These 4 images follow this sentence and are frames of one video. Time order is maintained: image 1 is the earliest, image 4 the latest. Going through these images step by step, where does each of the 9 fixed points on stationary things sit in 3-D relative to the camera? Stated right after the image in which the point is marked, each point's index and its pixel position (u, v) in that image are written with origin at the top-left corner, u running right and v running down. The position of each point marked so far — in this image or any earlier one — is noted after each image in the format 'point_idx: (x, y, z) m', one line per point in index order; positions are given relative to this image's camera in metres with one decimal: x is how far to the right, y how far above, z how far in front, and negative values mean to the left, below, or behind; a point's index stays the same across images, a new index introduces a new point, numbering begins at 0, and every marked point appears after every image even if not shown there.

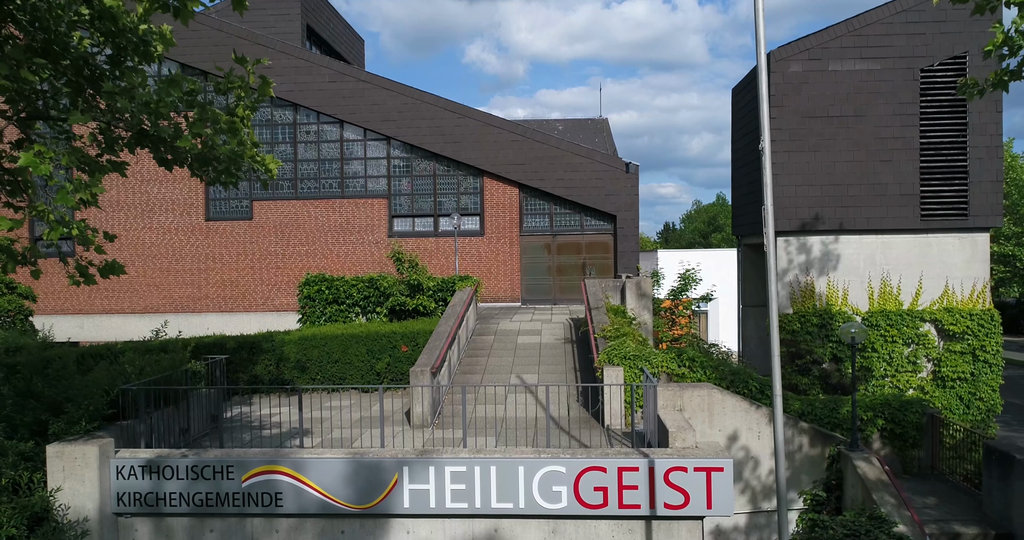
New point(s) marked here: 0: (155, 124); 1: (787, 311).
0: (-2.7, +1.1, +5.4) m
1: (+6.5, -1.0, +16.7) m
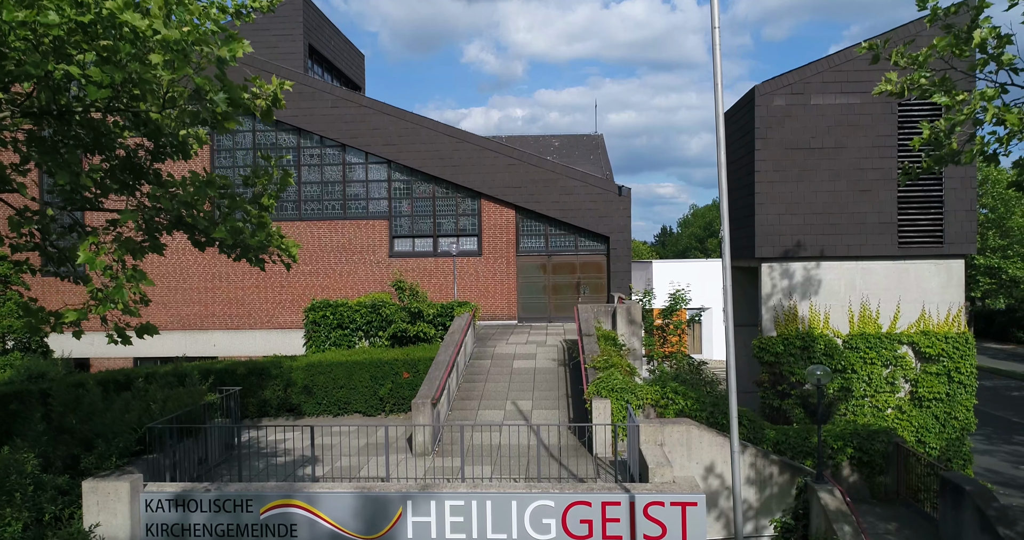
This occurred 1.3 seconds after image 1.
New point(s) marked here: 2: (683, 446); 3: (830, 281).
0: (-2.8, +0.4, +6.2) m
1: (+6.4, -1.6, +17.5) m
2: (+2.5, -2.5, +10.2) m
3: (+7.7, -0.2, +17.2) m
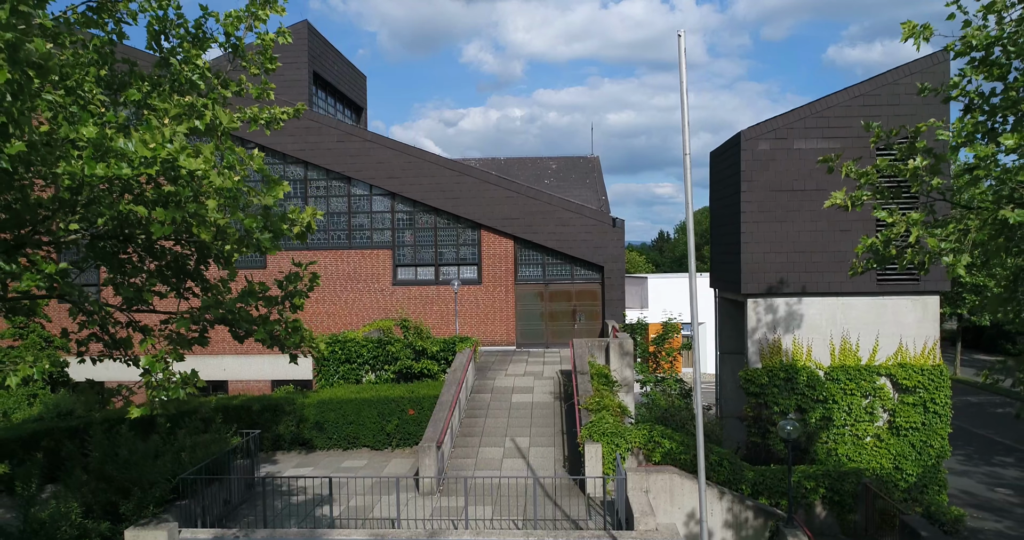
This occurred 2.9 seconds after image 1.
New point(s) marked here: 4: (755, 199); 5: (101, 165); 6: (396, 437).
0: (-2.8, -0.5, +7.1) m
1: (+6.4, -2.5, +18.4) m
2: (+2.5, -3.5, +11.1) m
3: (+7.7, -1.2, +18.2) m
4: (+6.3, +1.8, +18.2) m
5: (-3.3, +0.9, +5.7) m
6: (-2.5, -3.6, +15.0) m
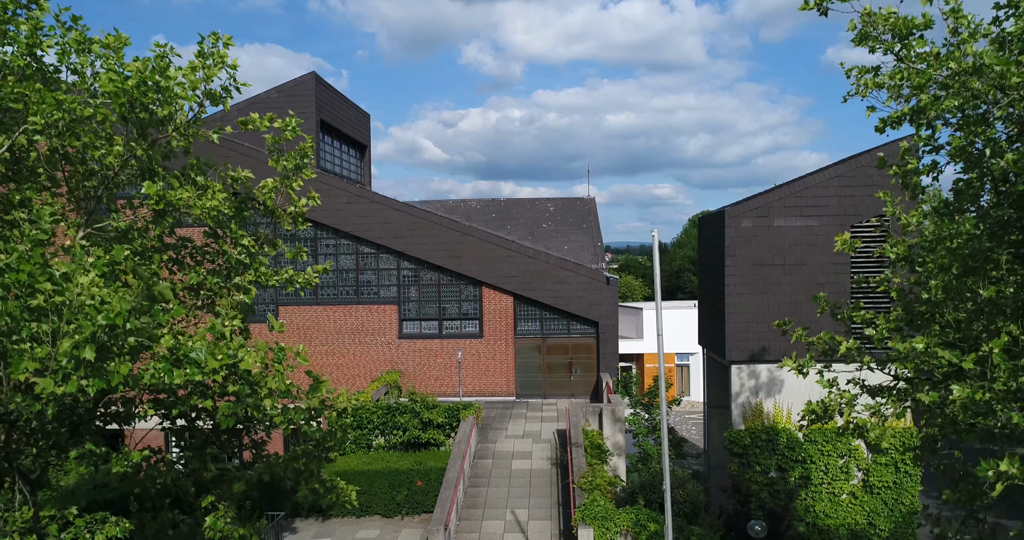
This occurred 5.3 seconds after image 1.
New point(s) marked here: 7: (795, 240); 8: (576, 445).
0: (-2.8, -2.4, +8.4) m
1: (+6.4, -4.4, +19.7) m
2: (+2.5, -5.3, +12.4) m
3: (+7.7, -3.1, +19.5) m
4: (+6.3, -0.1, +19.5) m
5: (-3.3, -1.0, +7.0) m
6: (-2.5, -5.5, +16.3) m
7: (+7.8, +0.8, +19.4) m
8: (+1.6, -4.2, +17.3) m
